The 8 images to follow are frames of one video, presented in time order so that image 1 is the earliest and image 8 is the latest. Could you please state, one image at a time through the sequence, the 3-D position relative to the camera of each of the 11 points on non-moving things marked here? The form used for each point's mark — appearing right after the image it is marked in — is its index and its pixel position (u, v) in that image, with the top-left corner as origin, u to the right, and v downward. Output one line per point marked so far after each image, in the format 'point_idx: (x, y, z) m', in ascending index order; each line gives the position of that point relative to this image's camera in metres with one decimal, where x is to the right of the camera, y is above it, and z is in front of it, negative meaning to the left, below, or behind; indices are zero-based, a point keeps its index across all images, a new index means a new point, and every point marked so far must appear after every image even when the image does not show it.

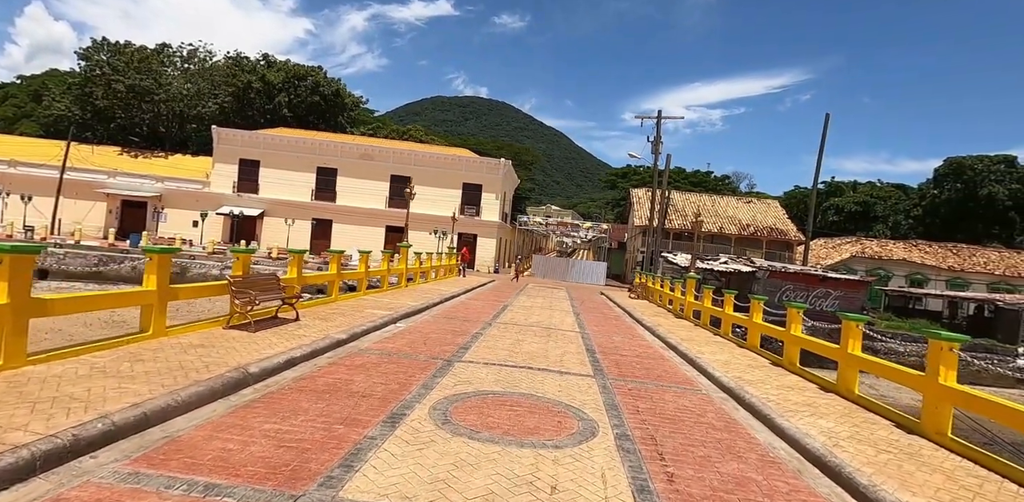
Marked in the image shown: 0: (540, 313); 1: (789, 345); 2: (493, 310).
0: (+0.7, -1.7, +13.7) m
1: (+4.8, -1.6, +8.7) m
2: (-0.5, -1.6, +13.4) m
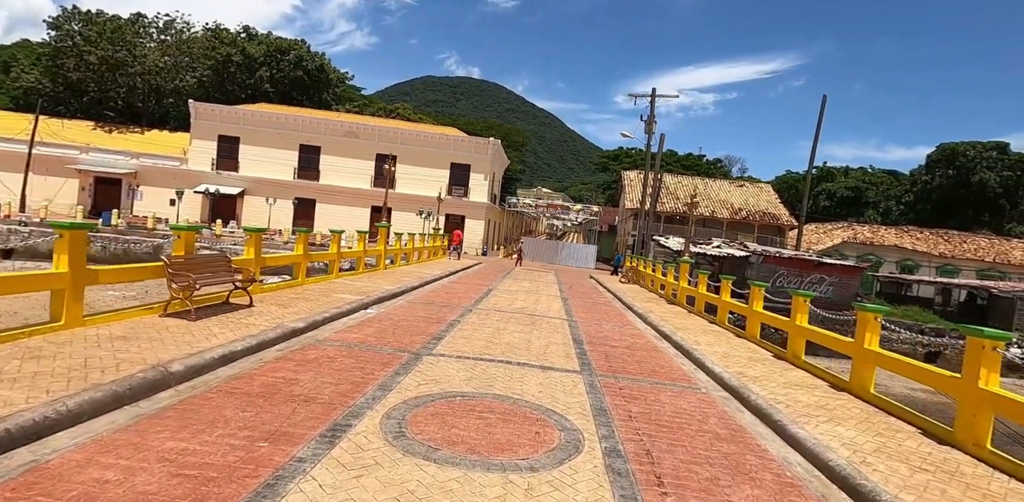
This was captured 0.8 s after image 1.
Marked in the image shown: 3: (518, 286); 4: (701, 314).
0: (+0.3, -1.2, +12.9) m
1: (+4.5, -1.4, +8.0) m
2: (-0.9, -1.1, +12.5) m
3: (+0.2, -1.1, +15.9) m
4: (+4.9, -1.7, +13.0) m
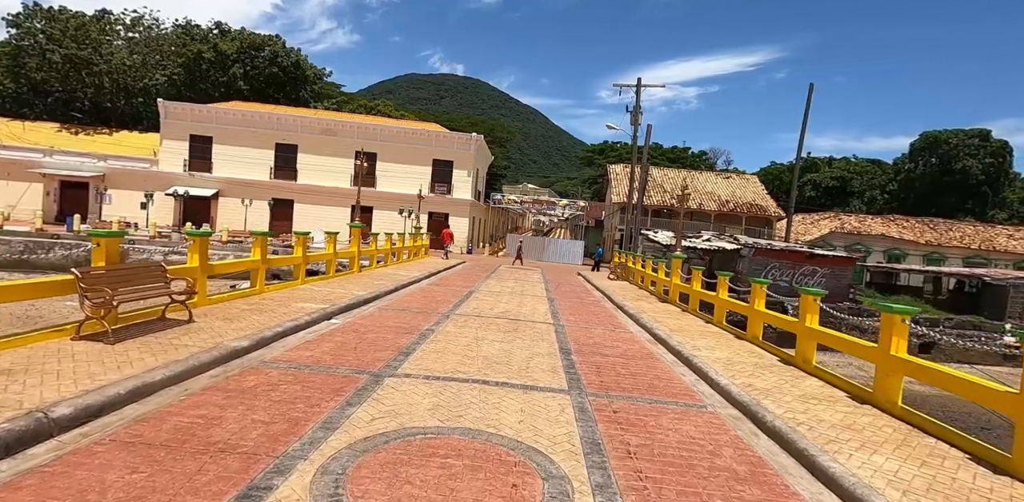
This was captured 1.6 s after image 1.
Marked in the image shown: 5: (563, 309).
0: (-0.1, -1.2, +12.1) m
1: (+4.2, -1.3, +7.3) m
2: (-1.3, -1.1, +11.7) m
3: (-0.3, -1.1, +15.1) m
4: (+4.5, -1.5, +12.3) m
5: (+1.1, -1.3, +11.4) m
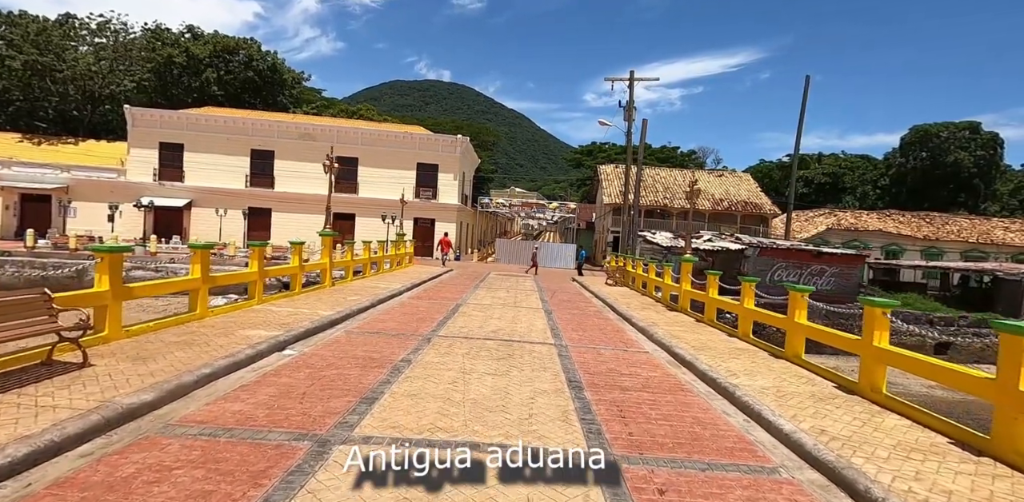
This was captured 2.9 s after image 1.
0: (-0.3, -1.3, +10.6) m
1: (+4.2, -1.3, +5.9) m
2: (-1.5, -1.3, +10.2) m
3: (-0.5, -1.3, +13.6) m
4: (+4.3, -1.6, +10.9) m
5: (+1.0, -1.4, +9.9) m
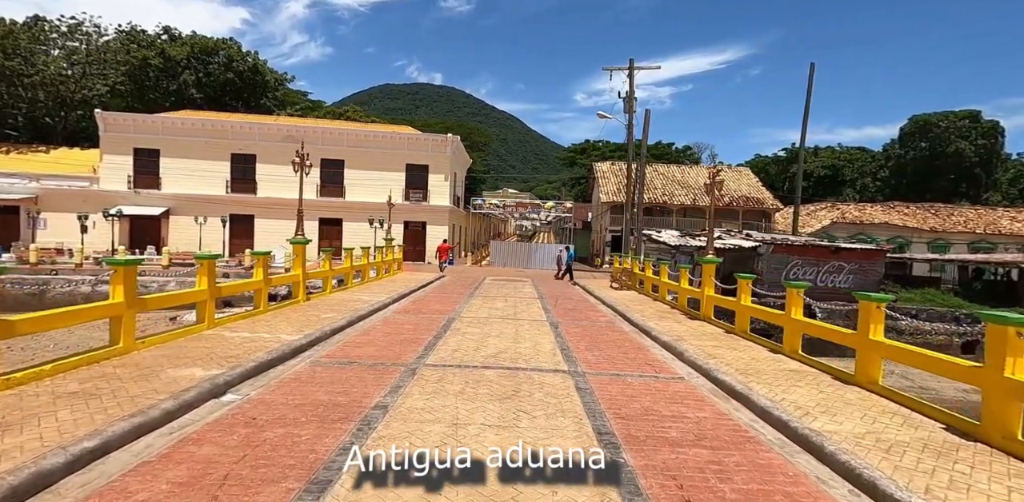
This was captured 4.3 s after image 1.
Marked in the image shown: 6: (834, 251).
0: (-0.2, -1.4, +9.1) m
1: (+4.2, -1.3, +4.5) m
2: (-1.5, -1.4, +8.6) m
3: (-0.5, -1.4, +12.1) m
4: (+4.3, -1.6, +9.5) m
5: (+1.0, -1.5, +8.4) m
6: (+12.4, 0.0, +19.4) m
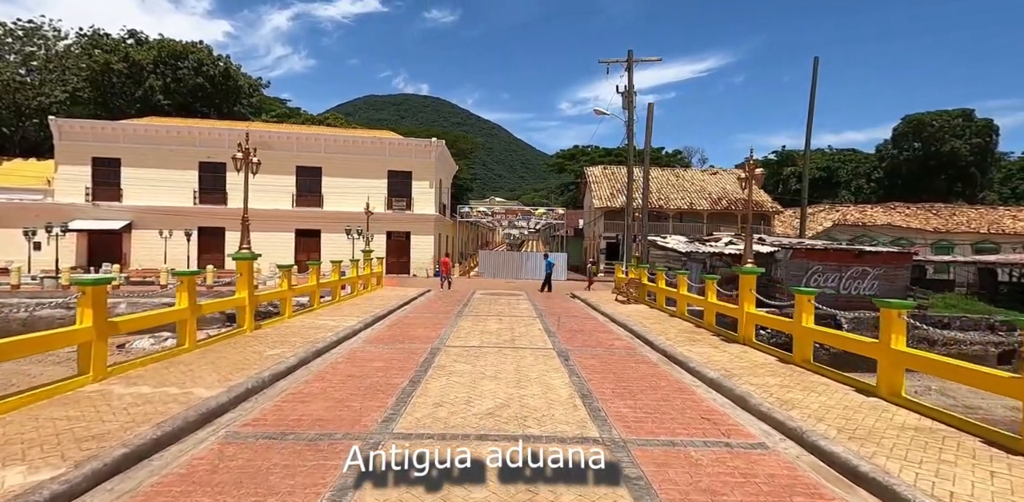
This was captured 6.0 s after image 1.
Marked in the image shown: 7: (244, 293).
0: (-0.2, -1.6, +7.1) m
1: (+4.3, -1.3, +2.5) m
2: (-1.4, -1.6, +6.6) m
3: (-0.6, -1.6, +10.1) m
4: (+4.3, -1.7, +7.5) m
5: (+1.1, -1.7, +6.4) m
6: (+12.1, -0.1, +17.7) m
7: (-4.7, -0.7, +9.0) m
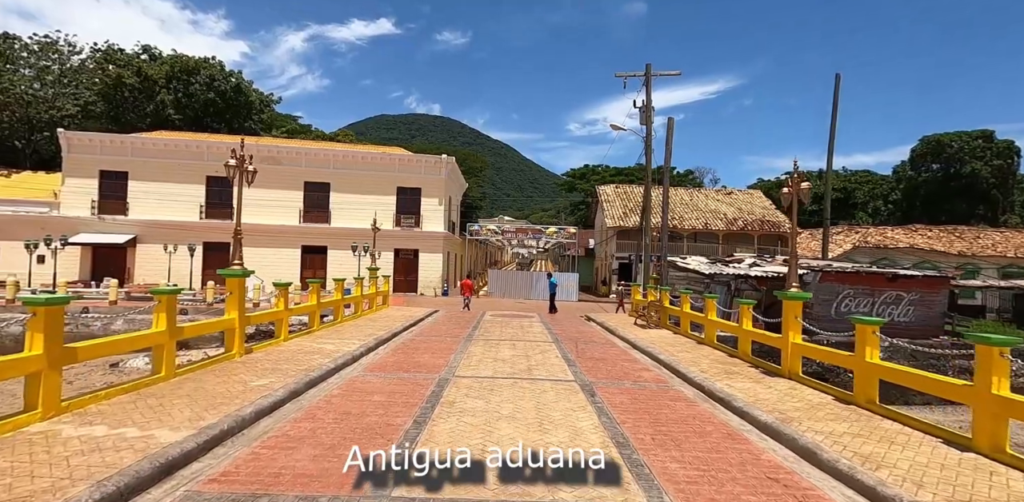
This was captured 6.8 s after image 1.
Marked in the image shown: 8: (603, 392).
0: (0.0, -1.9, +6.2) m
1: (+4.5, -1.4, +1.6) m
2: (-1.2, -1.8, +5.7) m
3: (-0.3, -2.0, +9.1) m
4: (+4.6, -2.0, +6.5) m
5: (+1.3, -1.9, +5.5) m
6: (+12.5, -0.9, +16.7) m
7: (-4.5, -1.0, +8.2) m
8: (+1.3, -2.0, +7.2) m
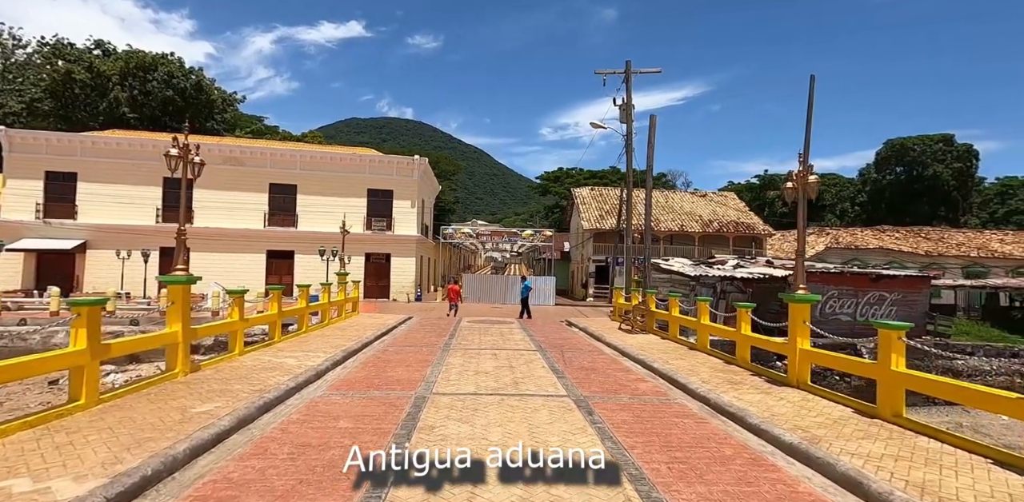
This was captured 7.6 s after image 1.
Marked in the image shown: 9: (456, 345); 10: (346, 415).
0: (-0.1, -1.9, +5.3) m
1: (+4.6, -1.4, +1.0) m
2: (-1.3, -1.8, +4.8) m
3: (-0.6, -2.0, +8.3) m
4: (+4.4, -2.0, +6.0) m
5: (+1.2, -1.9, +4.7) m
6: (+11.8, -0.9, +16.5) m
7: (-4.7, -1.1, +7.1) m
8: (+1.1, -2.0, +6.5) m
9: (-1.3, -2.1, +11.7) m
10: (-1.9, -1.9, +5.9) m
